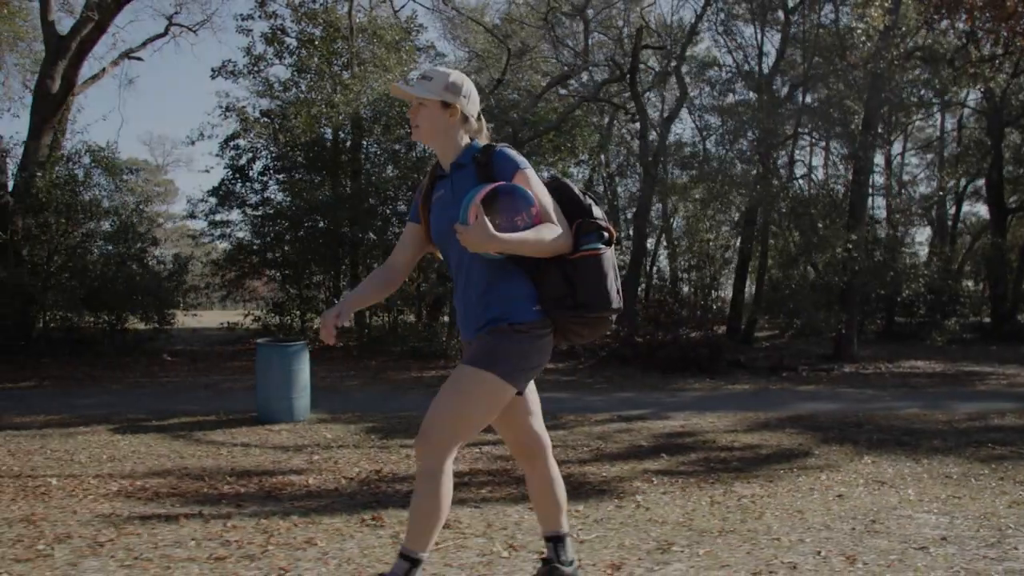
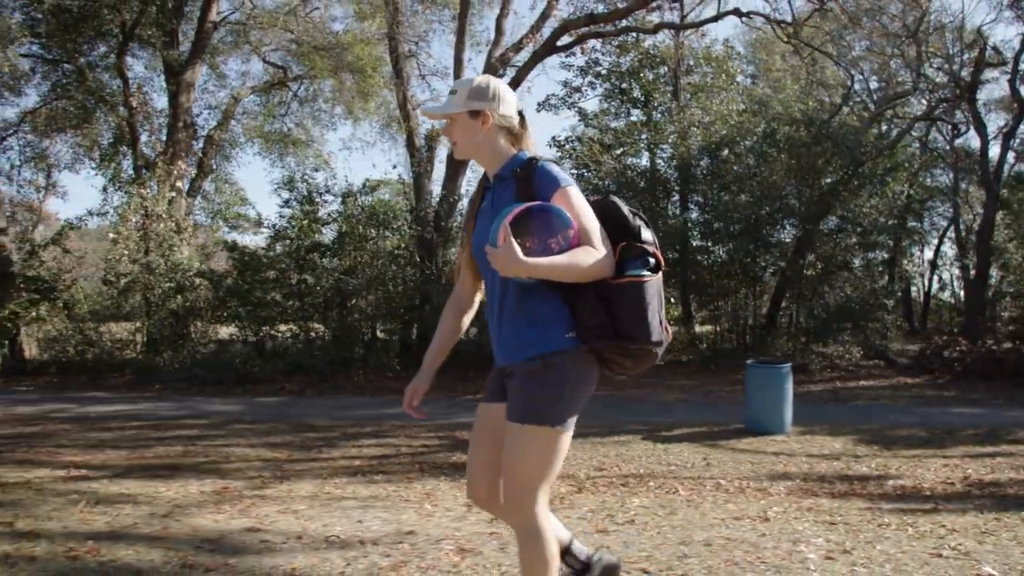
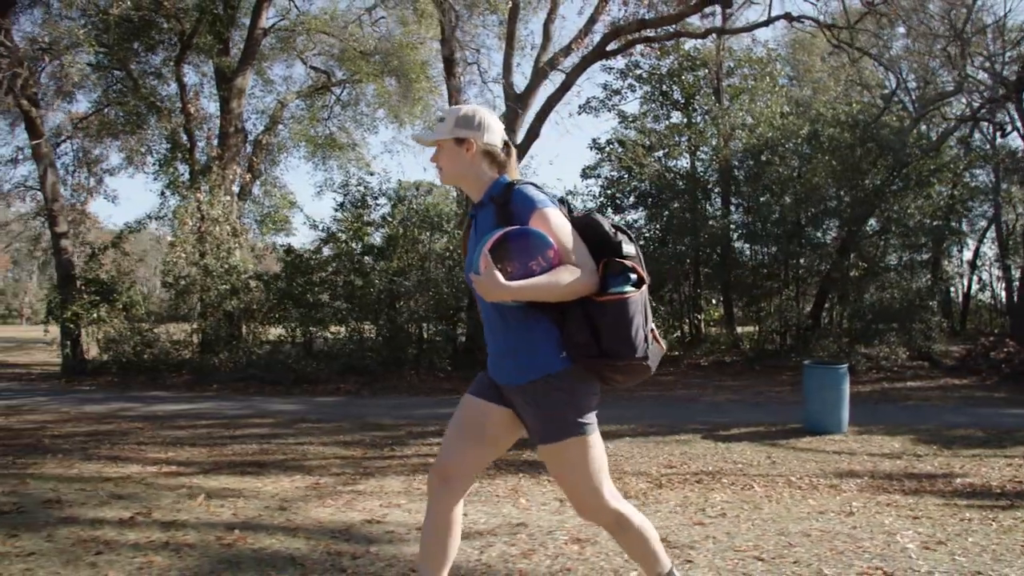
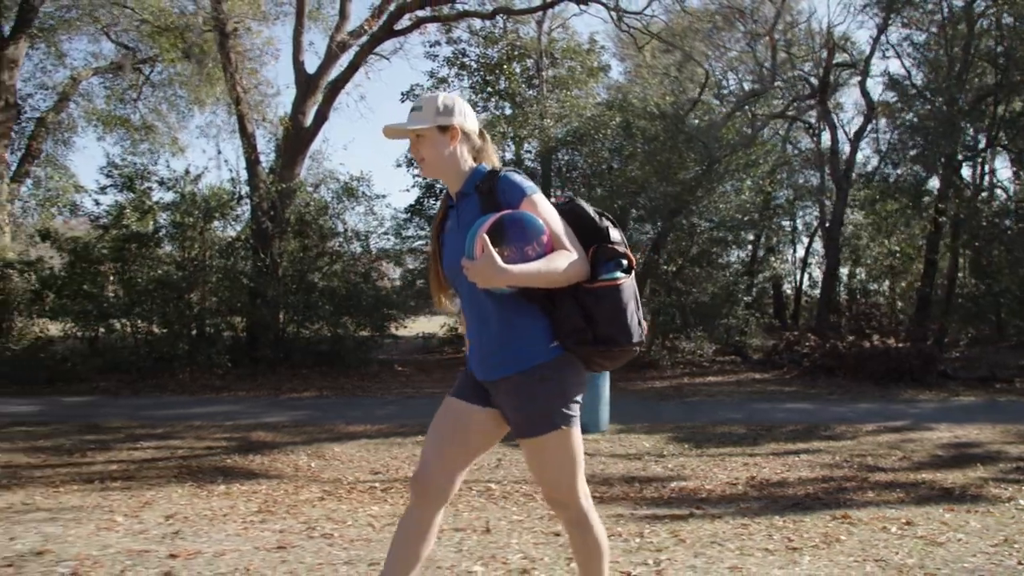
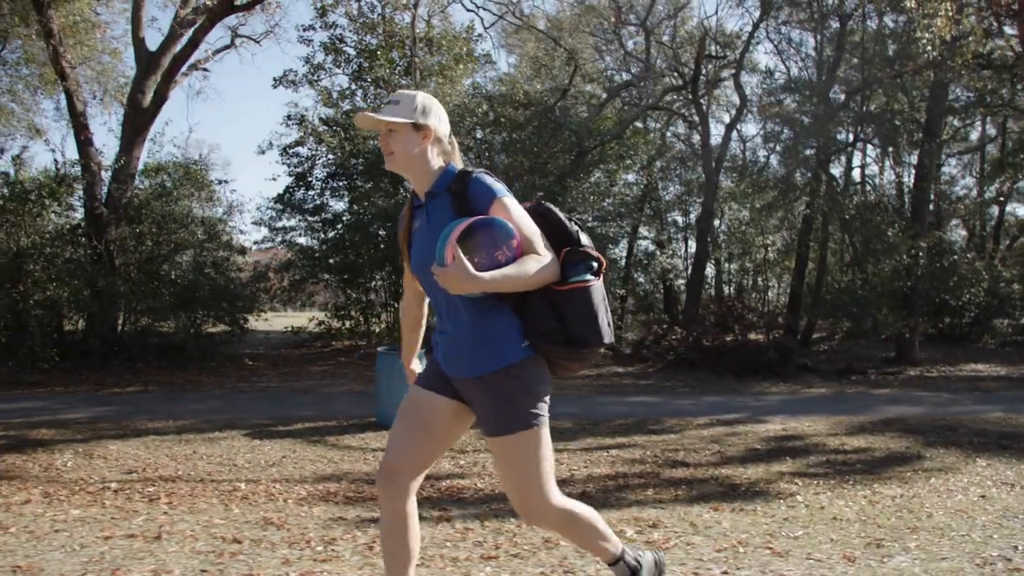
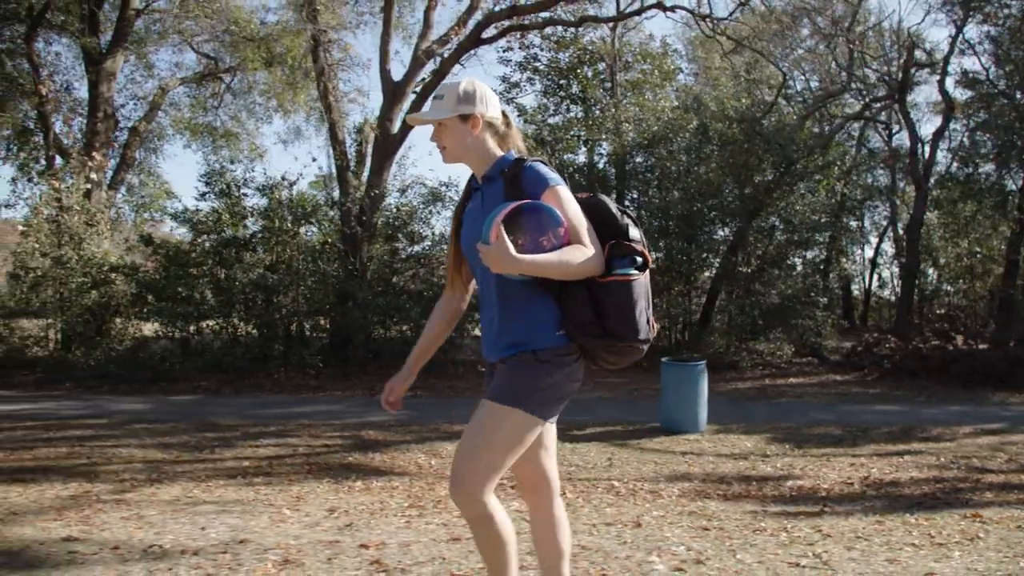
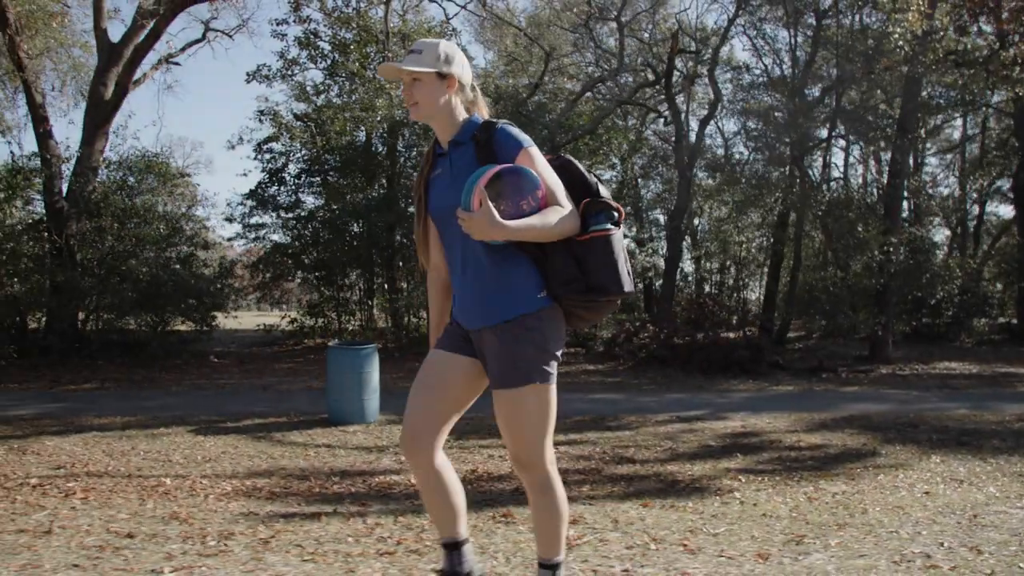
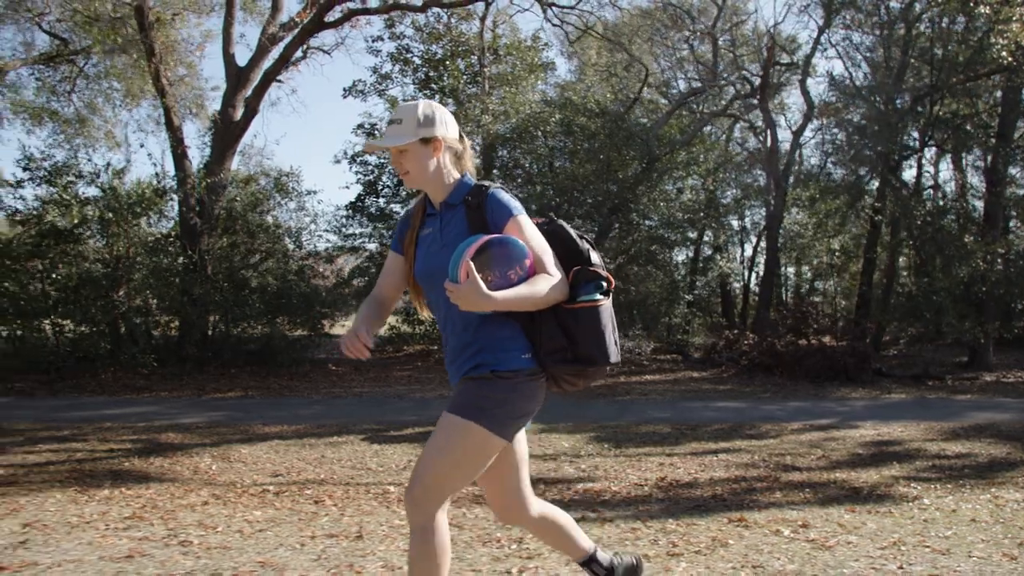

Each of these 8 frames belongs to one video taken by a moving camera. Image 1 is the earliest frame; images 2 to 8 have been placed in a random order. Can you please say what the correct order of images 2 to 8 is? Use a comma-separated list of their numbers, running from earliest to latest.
7, 5, 8, 4, 6, 2, 3
